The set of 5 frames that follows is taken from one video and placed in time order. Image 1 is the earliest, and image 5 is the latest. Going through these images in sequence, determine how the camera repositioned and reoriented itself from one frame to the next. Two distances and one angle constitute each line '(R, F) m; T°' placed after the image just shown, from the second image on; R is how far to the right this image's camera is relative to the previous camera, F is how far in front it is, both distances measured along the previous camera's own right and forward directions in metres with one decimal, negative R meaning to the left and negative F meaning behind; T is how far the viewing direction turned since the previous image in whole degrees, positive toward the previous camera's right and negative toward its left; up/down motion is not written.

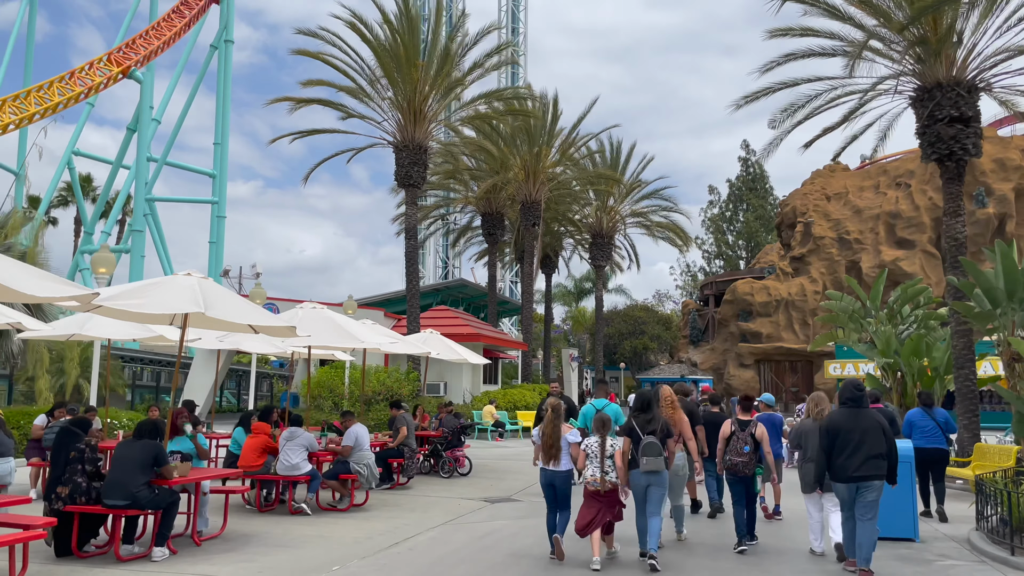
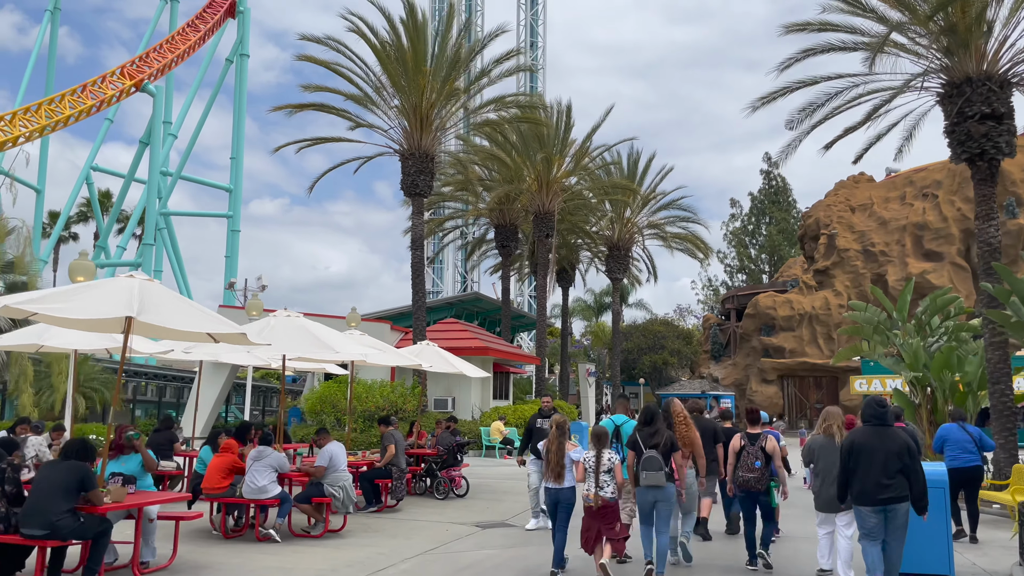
(+0.4, +0.8) m; -2°
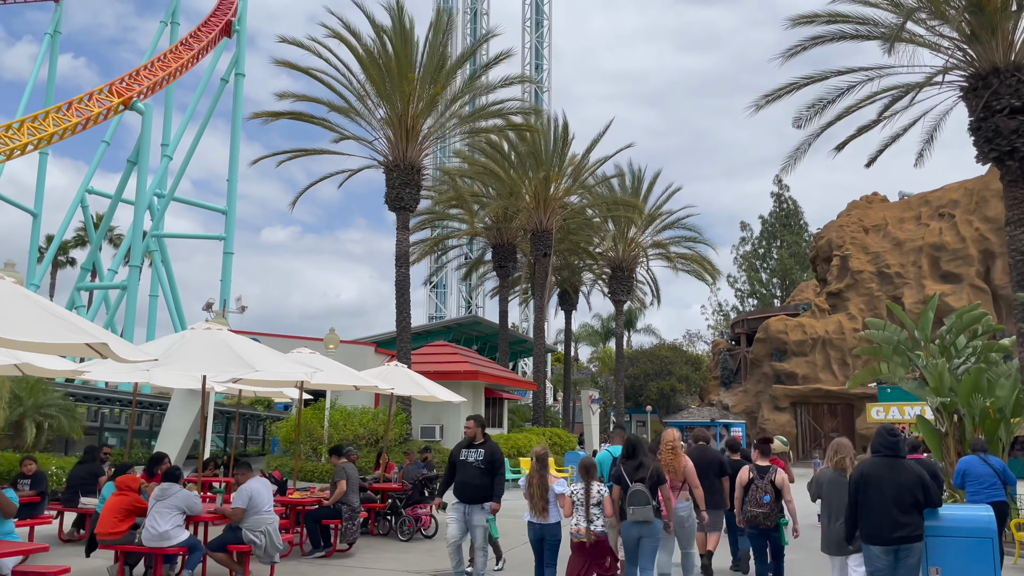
(+0.5, +1.4) m; -1°
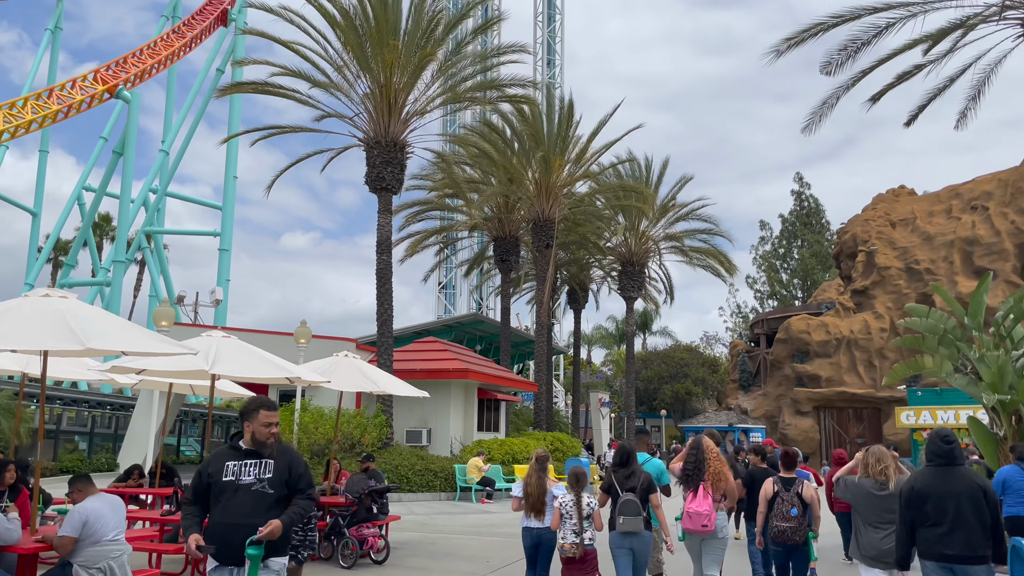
(+0.6, +2.0) m; -1°
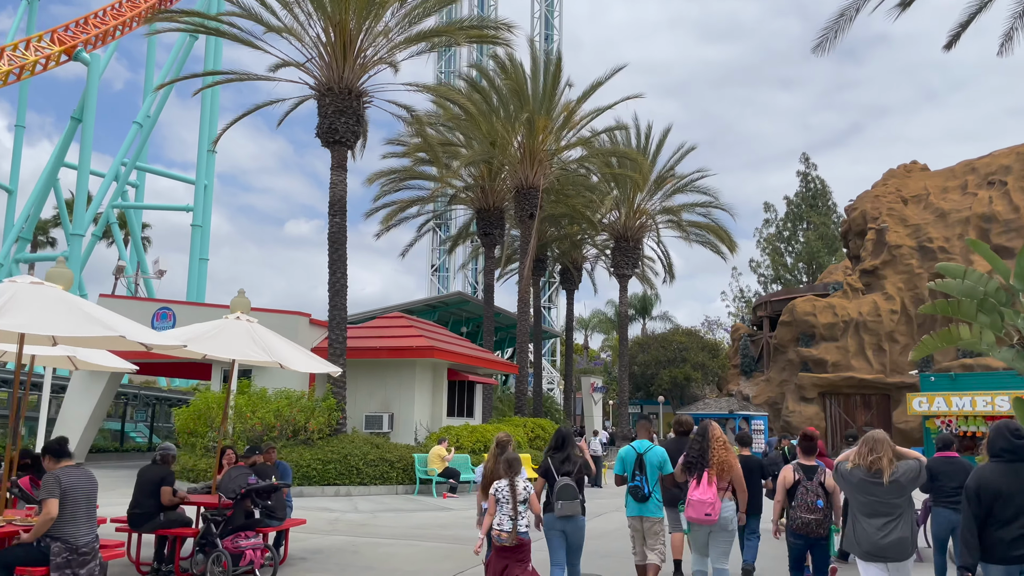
(+0.7, +2.1) m; 0°
